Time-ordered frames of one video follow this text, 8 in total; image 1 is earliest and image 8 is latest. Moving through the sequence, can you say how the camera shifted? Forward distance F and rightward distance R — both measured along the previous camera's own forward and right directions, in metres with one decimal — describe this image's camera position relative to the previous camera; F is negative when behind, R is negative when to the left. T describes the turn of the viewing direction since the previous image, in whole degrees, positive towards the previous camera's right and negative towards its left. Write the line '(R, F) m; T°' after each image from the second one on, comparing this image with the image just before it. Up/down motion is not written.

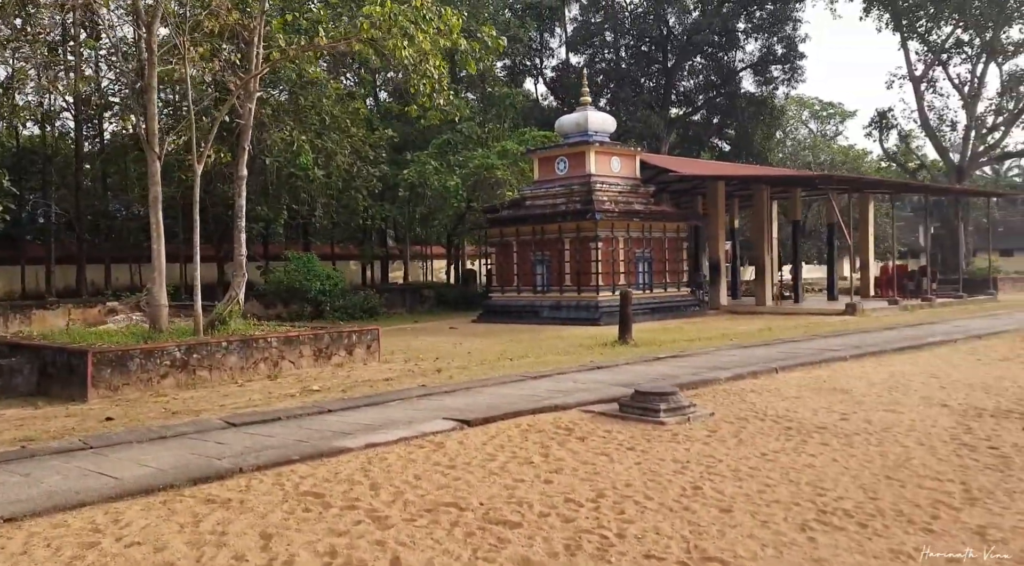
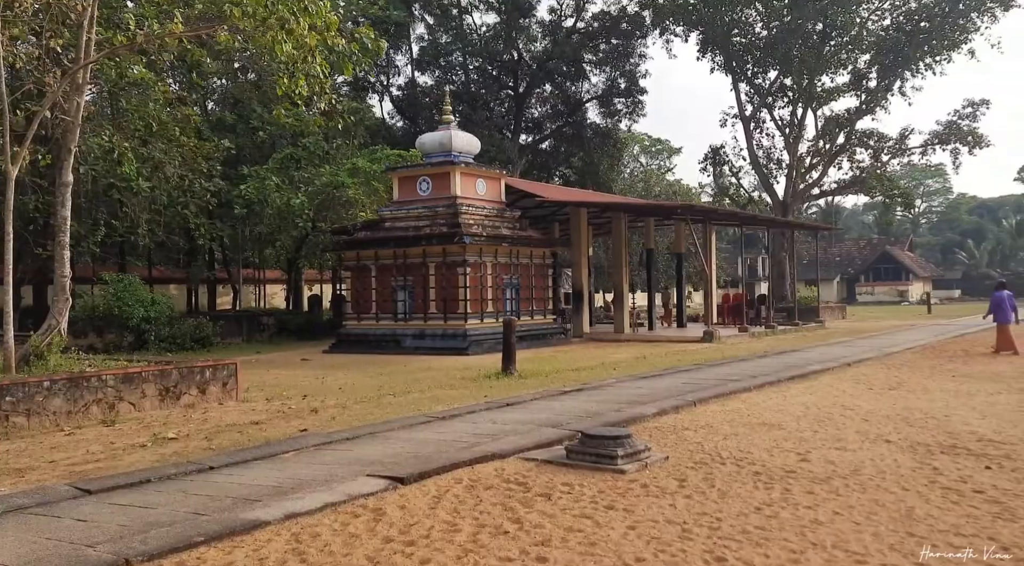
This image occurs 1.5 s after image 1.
(-0.6, +1.0) m; +11°
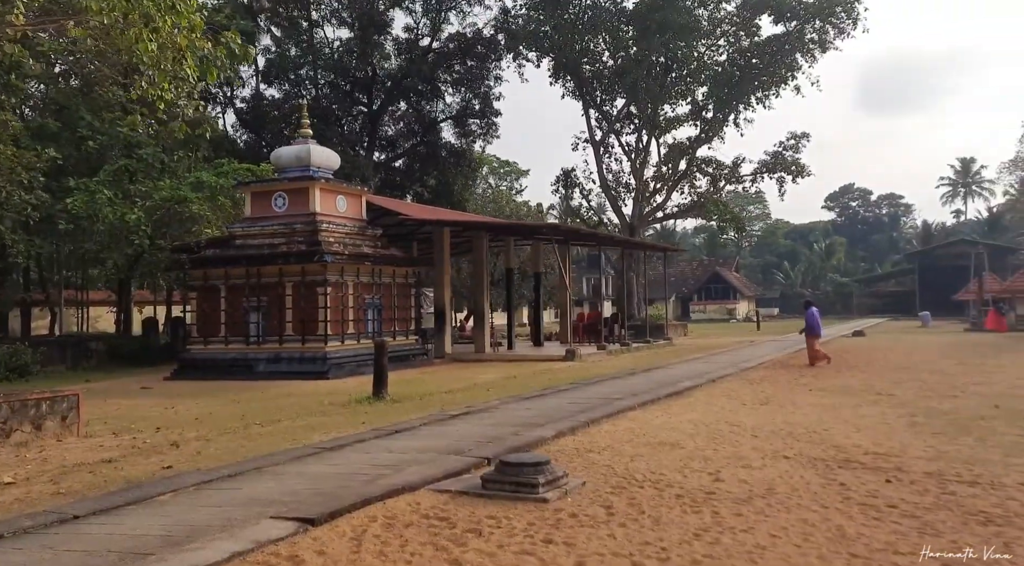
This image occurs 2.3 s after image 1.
(-0.4, +0.3) m; +10°
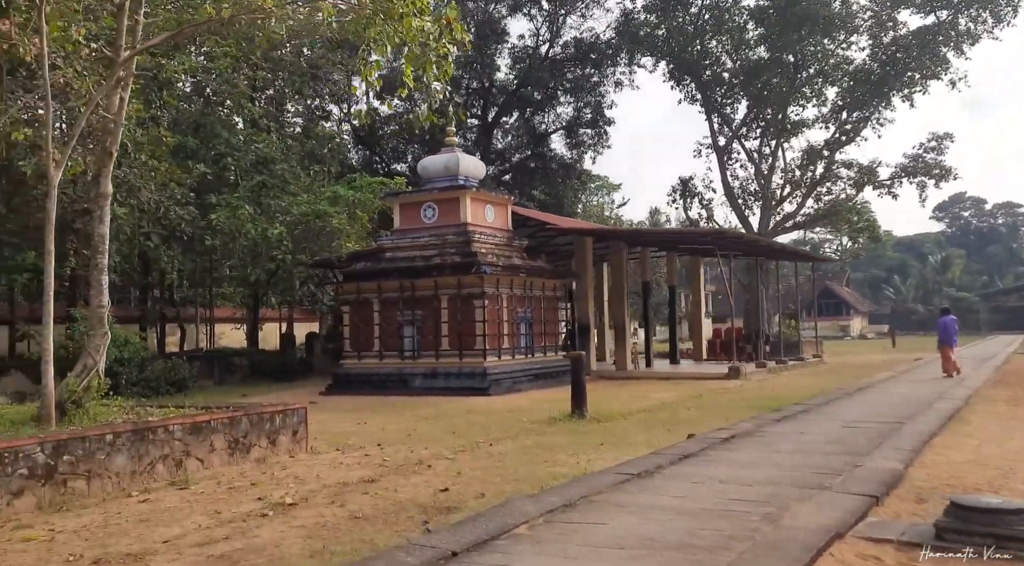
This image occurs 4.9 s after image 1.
(-1.8, +1.1) m; -5°
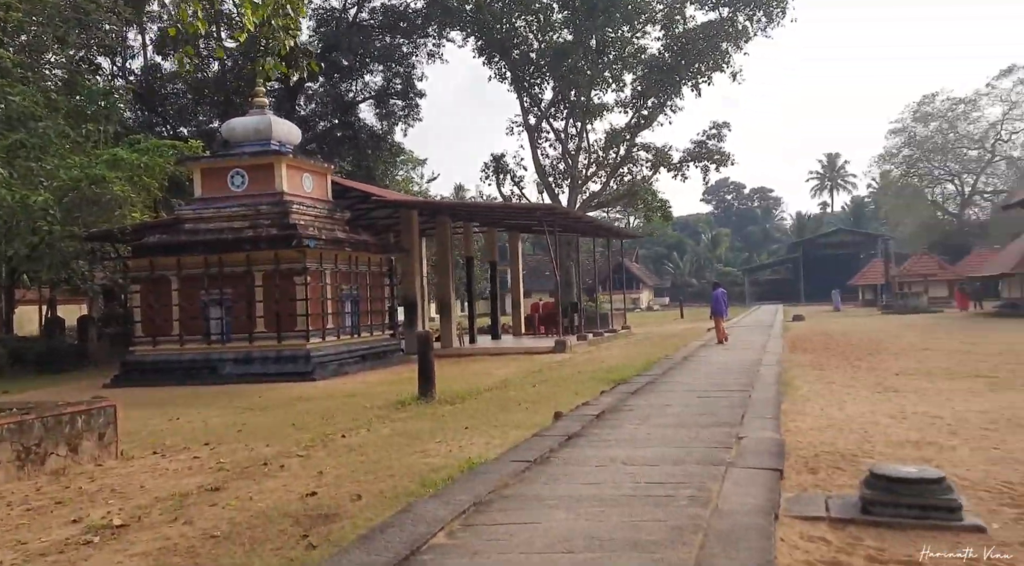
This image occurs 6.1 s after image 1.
(-0.5, +0.9) m; +12°
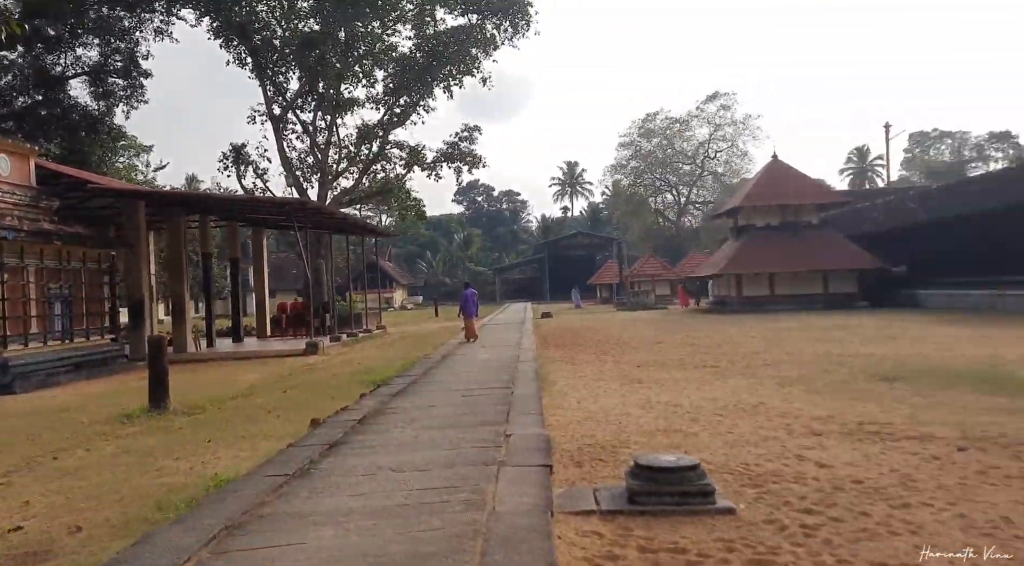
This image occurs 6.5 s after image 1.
(0.0, +0.4) m; +15°
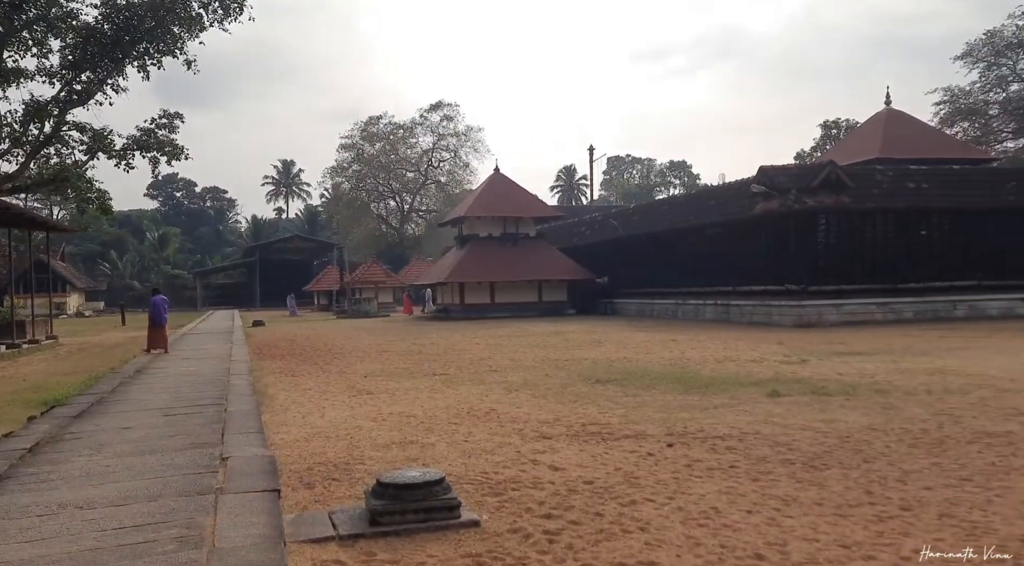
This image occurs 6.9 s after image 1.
(-0.1, +0.5) m; +18°
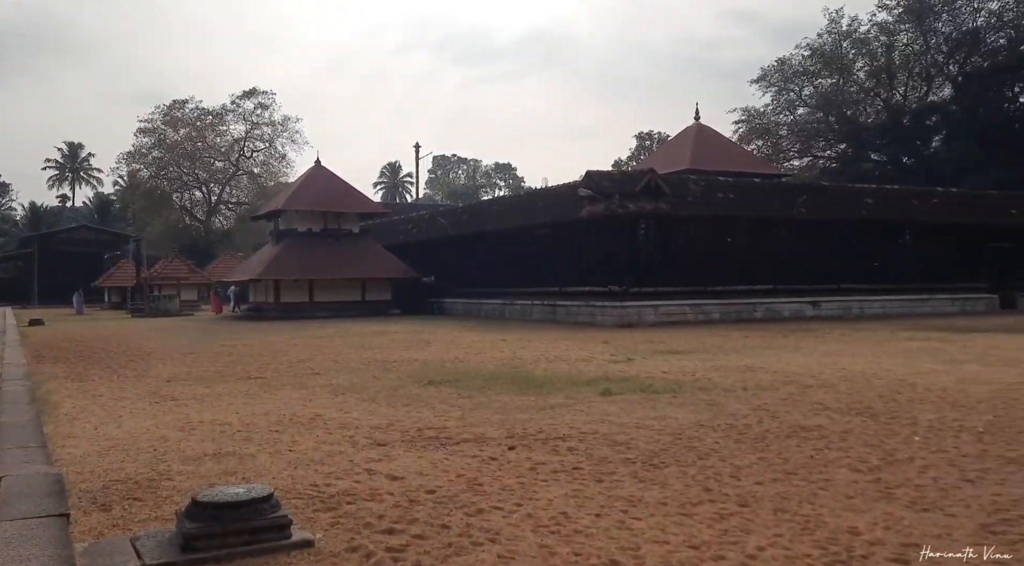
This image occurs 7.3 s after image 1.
(-0.2, +0.5) m; +12°
